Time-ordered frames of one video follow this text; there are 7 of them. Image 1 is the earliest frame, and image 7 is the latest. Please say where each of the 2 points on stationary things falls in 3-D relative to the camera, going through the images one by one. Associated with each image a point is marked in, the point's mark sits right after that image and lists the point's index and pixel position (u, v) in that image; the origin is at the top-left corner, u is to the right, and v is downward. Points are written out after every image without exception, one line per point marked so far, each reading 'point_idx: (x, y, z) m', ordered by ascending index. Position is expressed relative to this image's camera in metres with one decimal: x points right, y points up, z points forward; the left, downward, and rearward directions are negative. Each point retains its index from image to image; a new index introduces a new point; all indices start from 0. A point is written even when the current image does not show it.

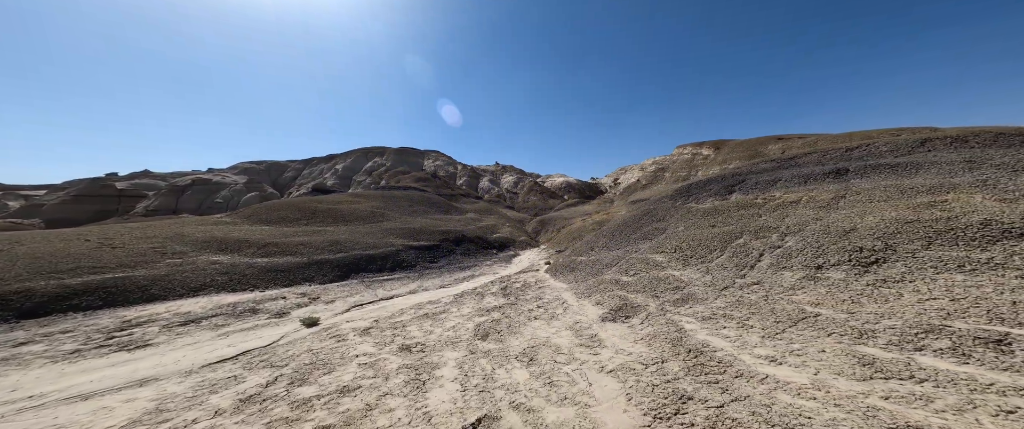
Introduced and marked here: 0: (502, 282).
0: (-0.3, -3.2, +12.9) m
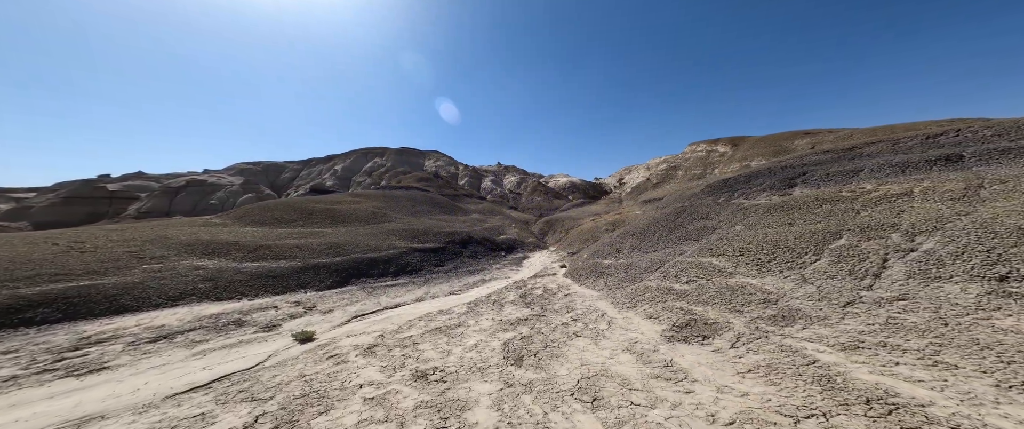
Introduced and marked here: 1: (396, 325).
0: (+0.4, -3.2, +11.8) m
1: (-3.4, -3.6, +9.1) m
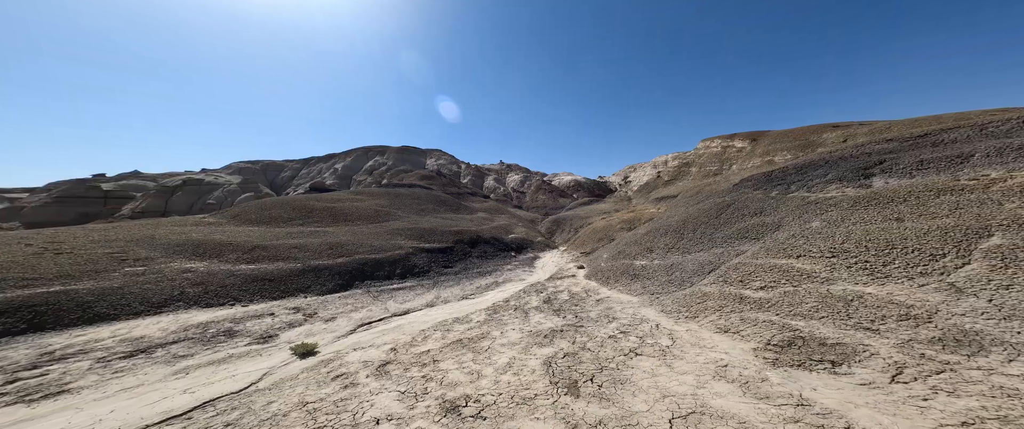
0: (+1.1, -3.0, +10.8) m
1: (-2.7, -3.5, +8.1) m
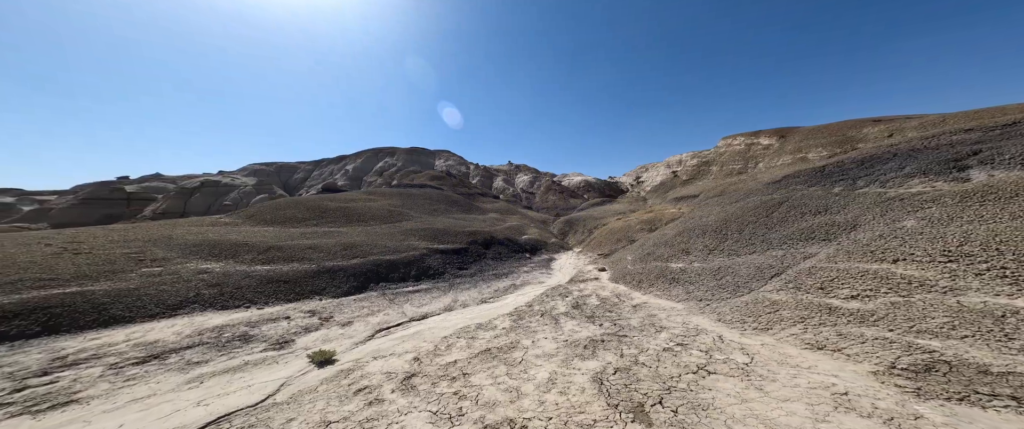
0: (+1.9, -3.0, +10.2) m
1: (-1.9, -3.5, +7.6) m
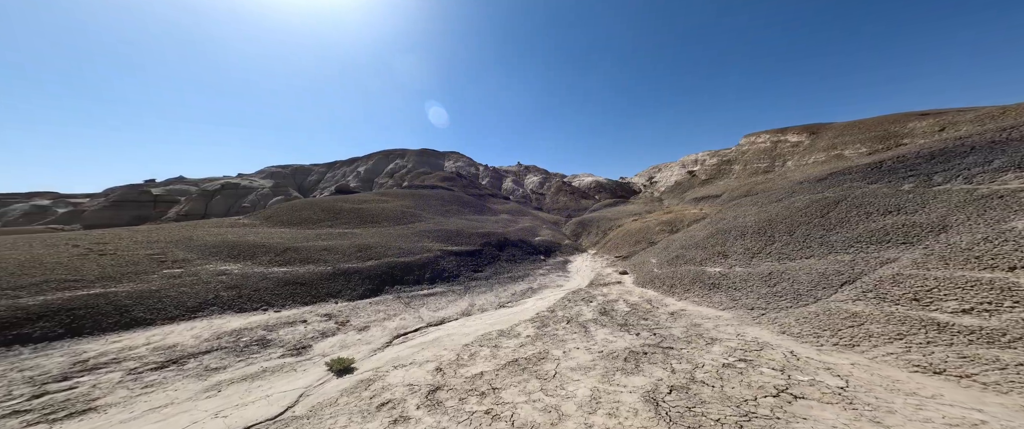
0: (+2.6, -3.1, +9.7) m
1: (-1.3, -3.5, +7.2) m
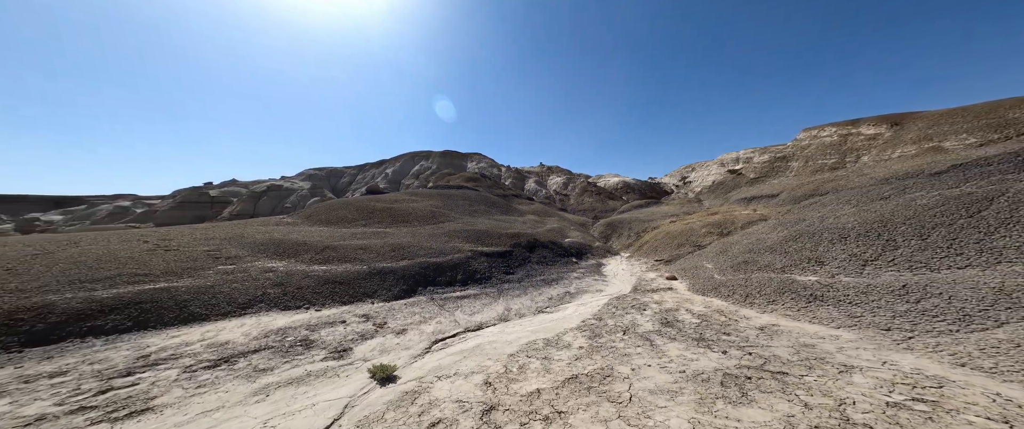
0: (+4.0, -3.1, +8.8) m
1: (-0.1, -3.5, +6.7) m
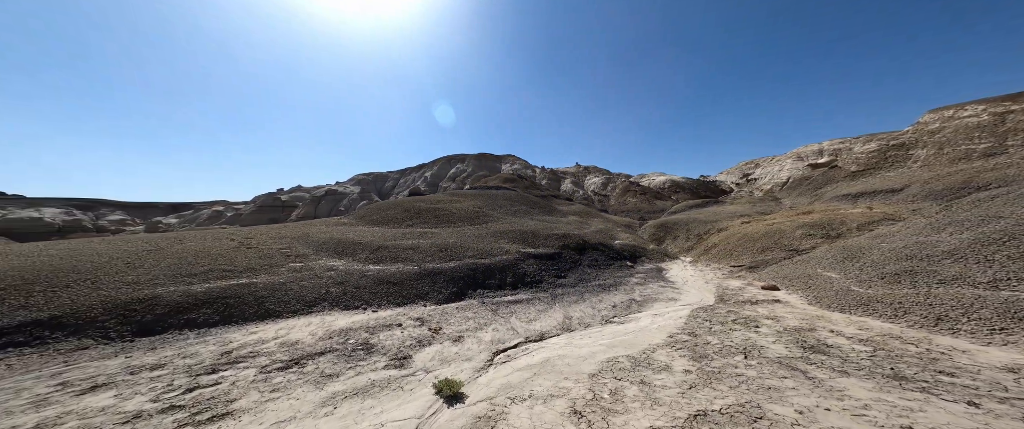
0: (+6.1, -3.0, +7.1) m
1: (+1.8, -3.4, +5.5) m
